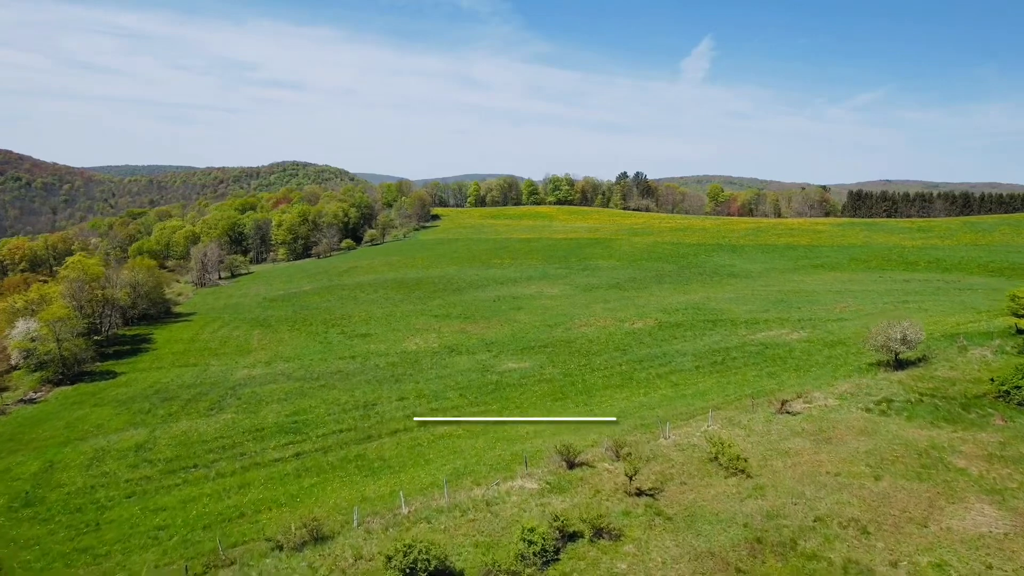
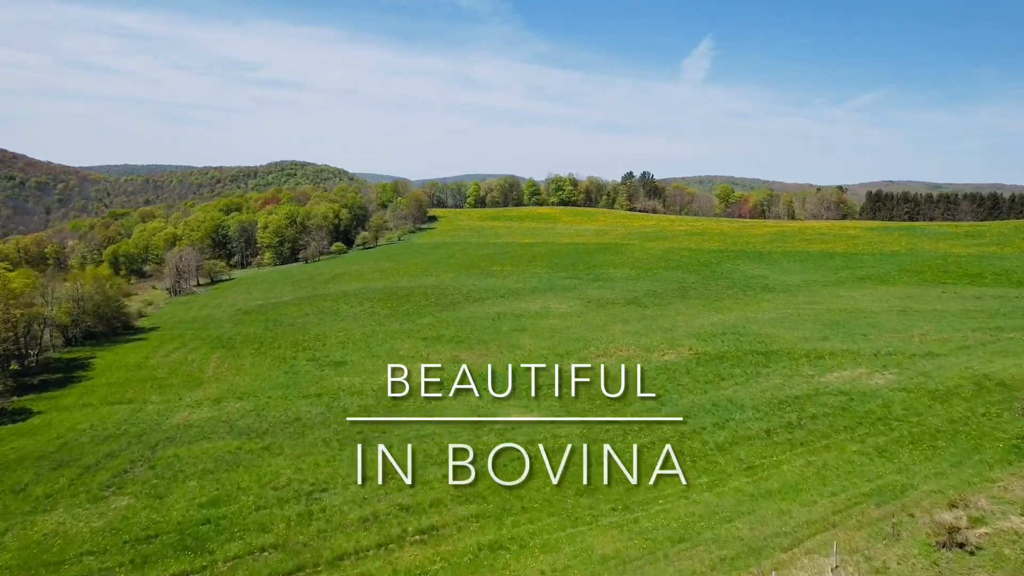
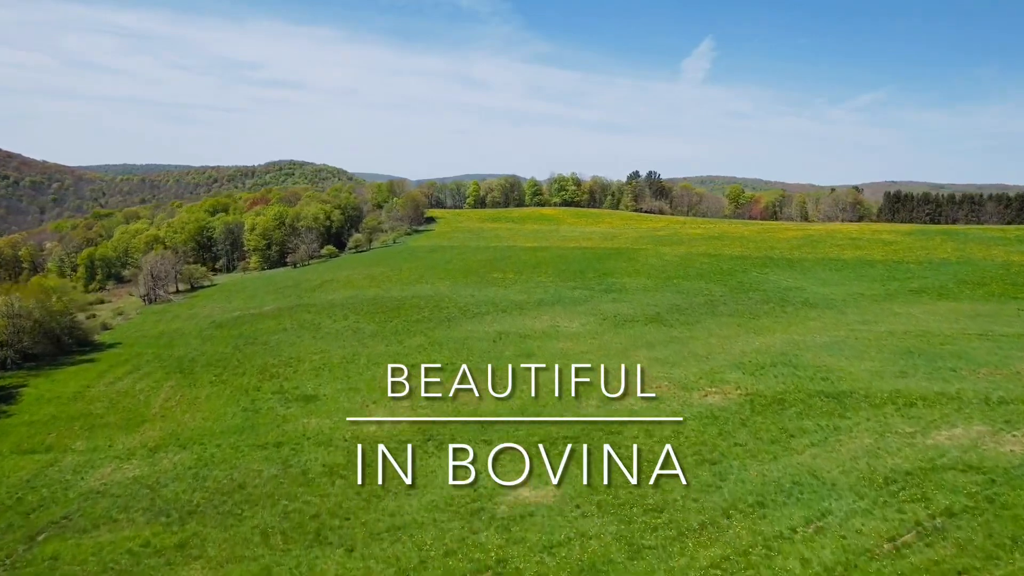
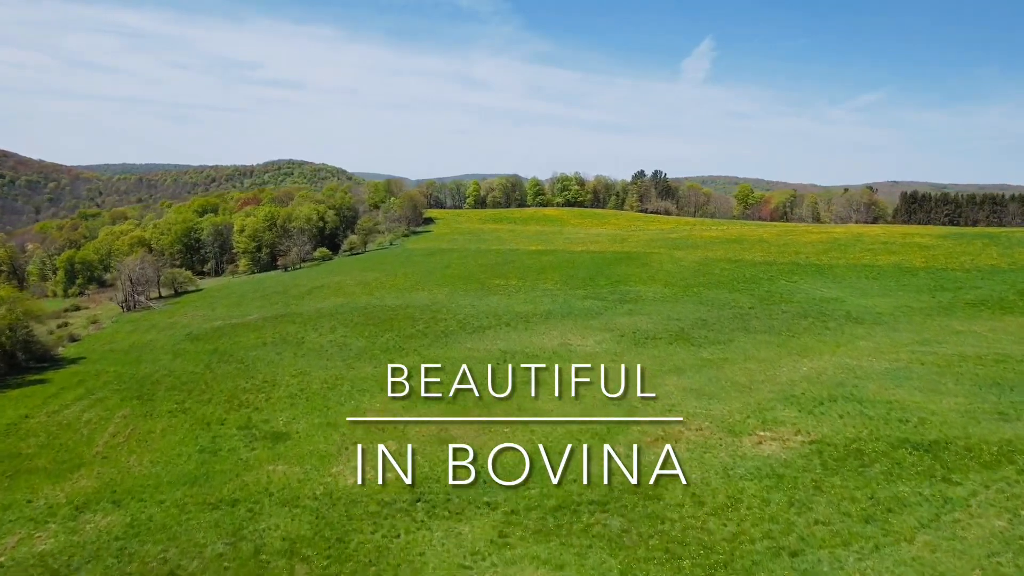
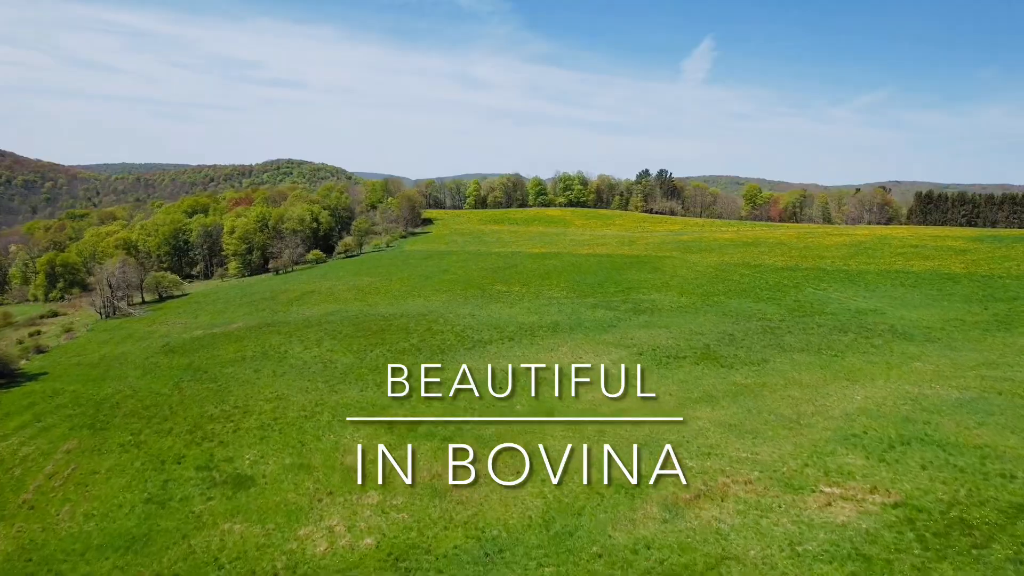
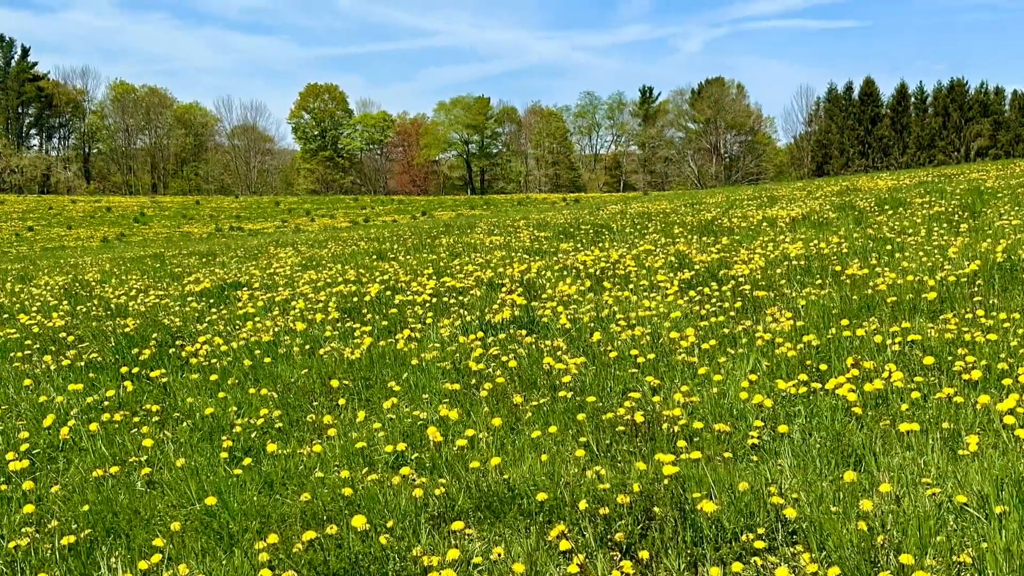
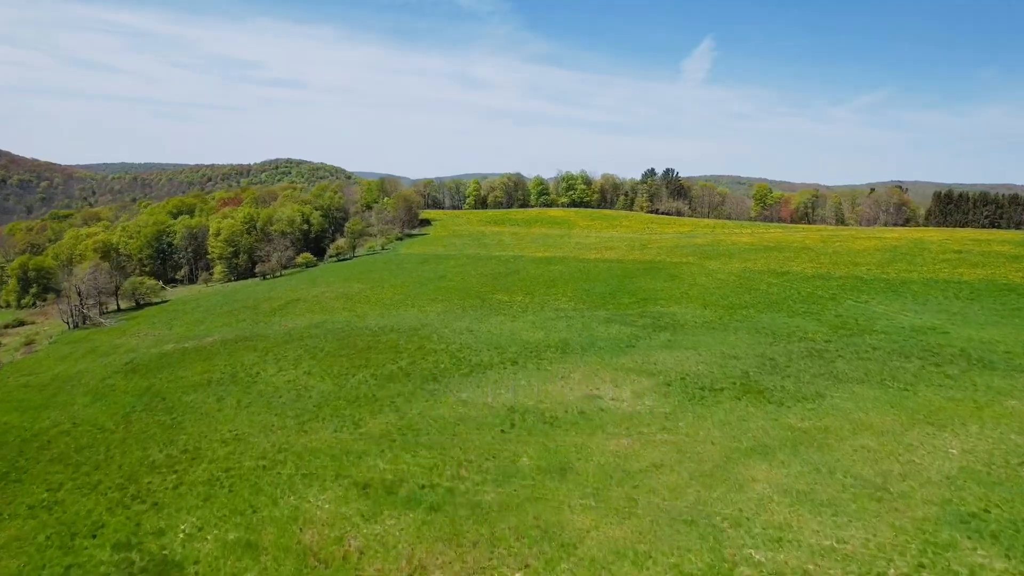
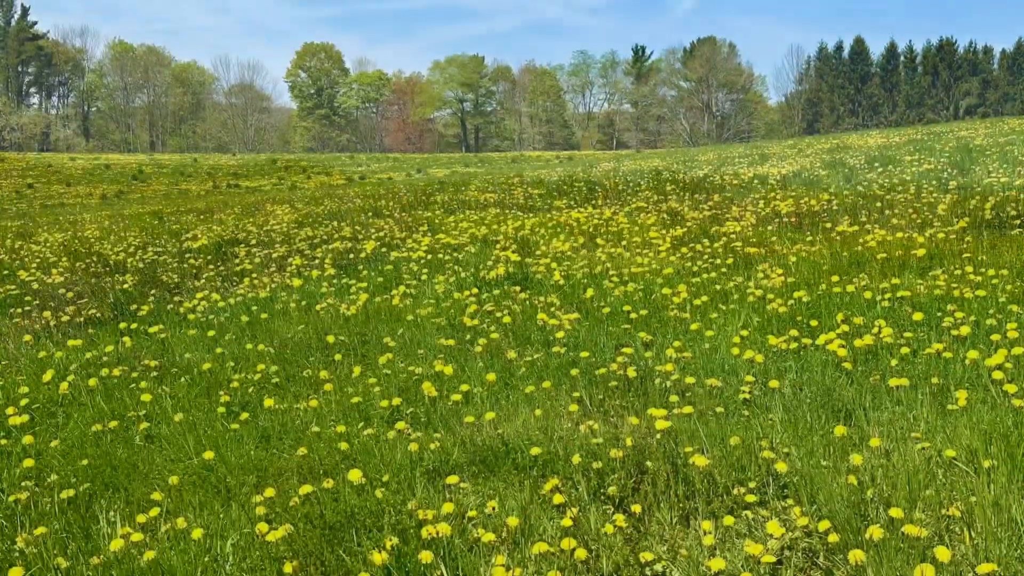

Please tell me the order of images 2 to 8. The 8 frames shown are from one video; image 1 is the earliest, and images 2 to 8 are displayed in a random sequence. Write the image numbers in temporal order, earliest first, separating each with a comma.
2, 3, 4, 5, 7, 8, 6
